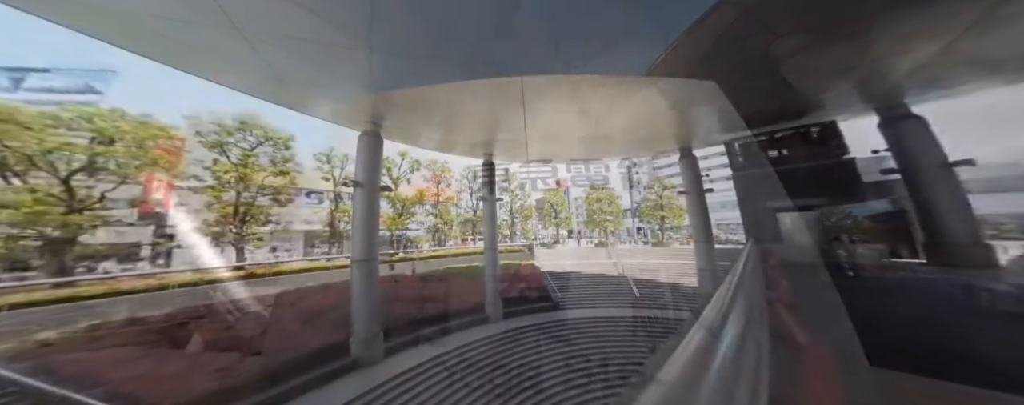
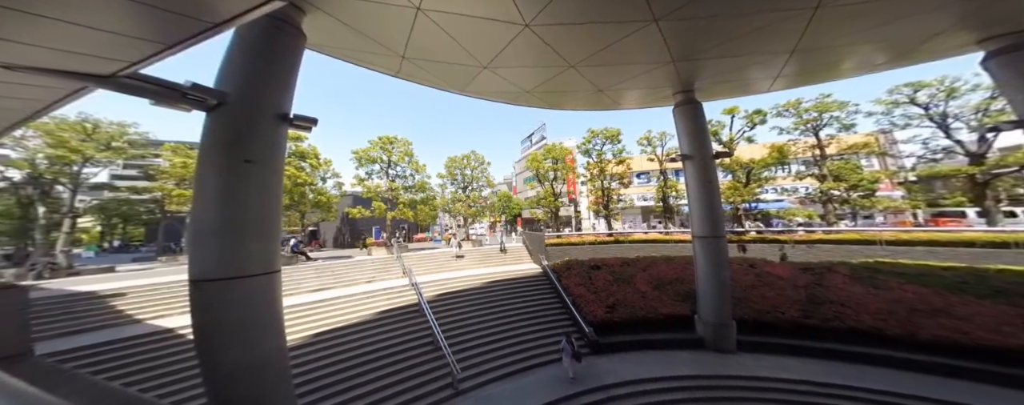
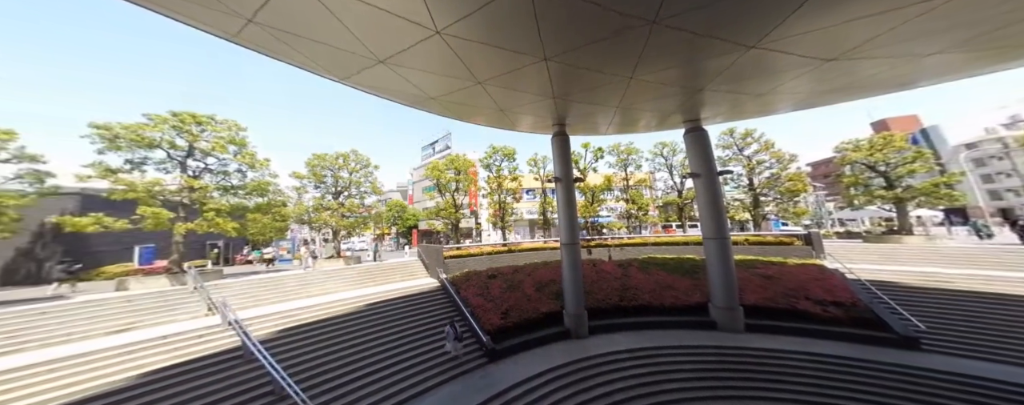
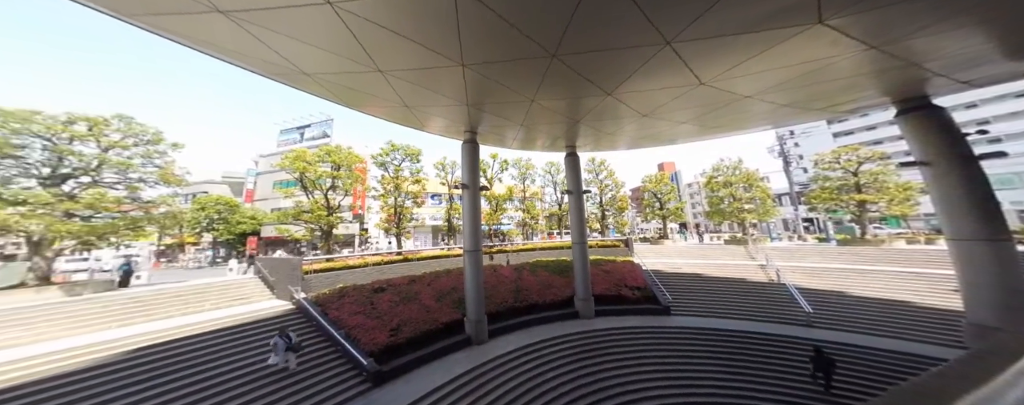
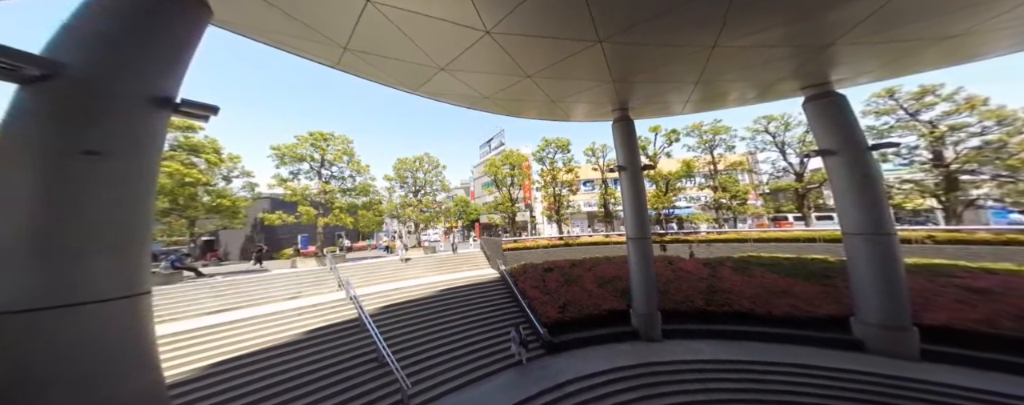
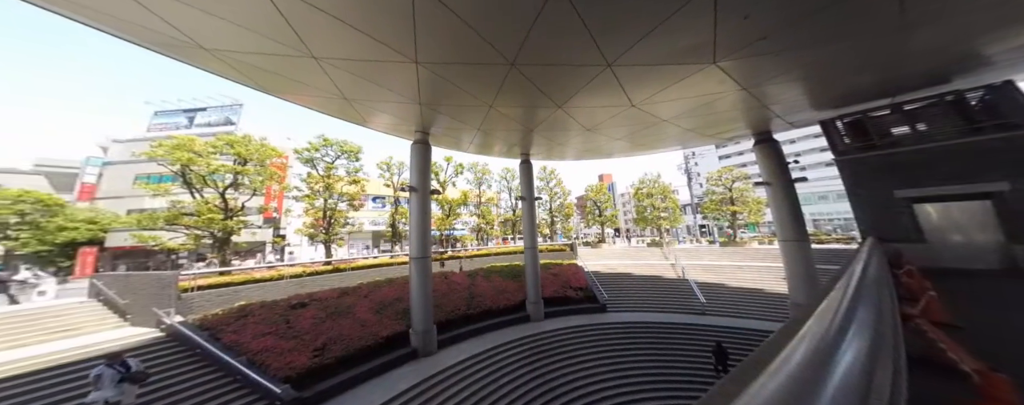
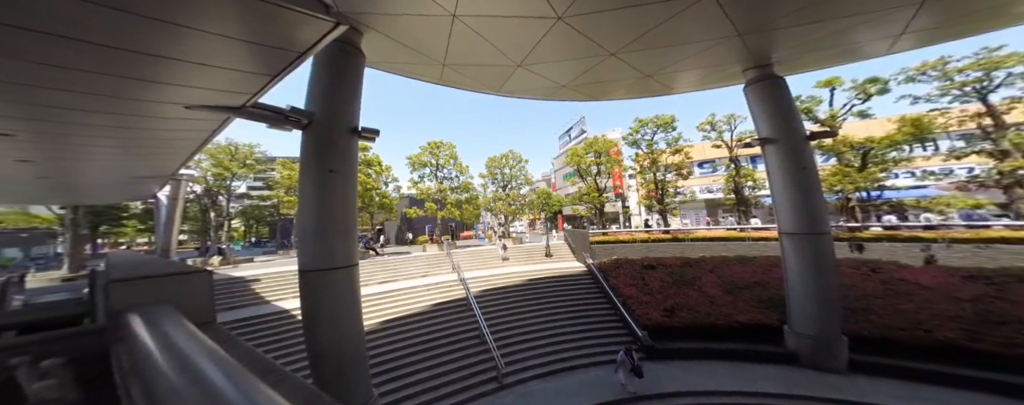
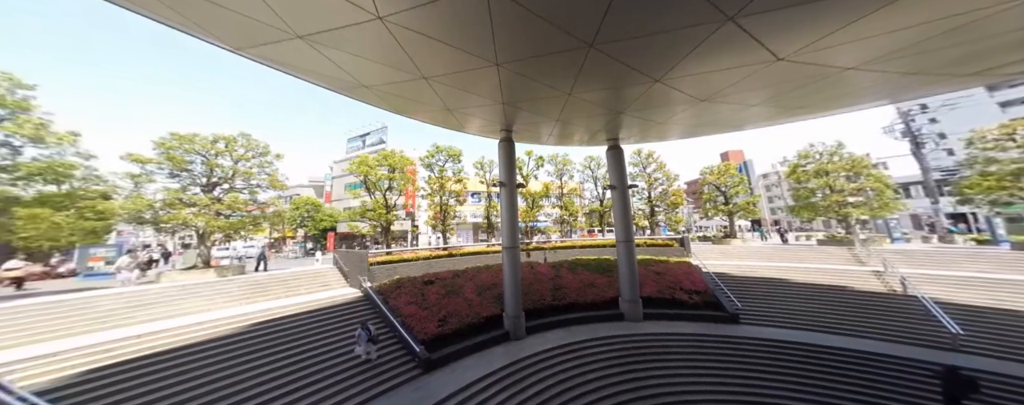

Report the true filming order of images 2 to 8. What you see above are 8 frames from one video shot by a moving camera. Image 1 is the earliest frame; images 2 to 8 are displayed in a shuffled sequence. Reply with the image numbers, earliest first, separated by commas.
6, 4, 8, 3, 5, 2, 7
